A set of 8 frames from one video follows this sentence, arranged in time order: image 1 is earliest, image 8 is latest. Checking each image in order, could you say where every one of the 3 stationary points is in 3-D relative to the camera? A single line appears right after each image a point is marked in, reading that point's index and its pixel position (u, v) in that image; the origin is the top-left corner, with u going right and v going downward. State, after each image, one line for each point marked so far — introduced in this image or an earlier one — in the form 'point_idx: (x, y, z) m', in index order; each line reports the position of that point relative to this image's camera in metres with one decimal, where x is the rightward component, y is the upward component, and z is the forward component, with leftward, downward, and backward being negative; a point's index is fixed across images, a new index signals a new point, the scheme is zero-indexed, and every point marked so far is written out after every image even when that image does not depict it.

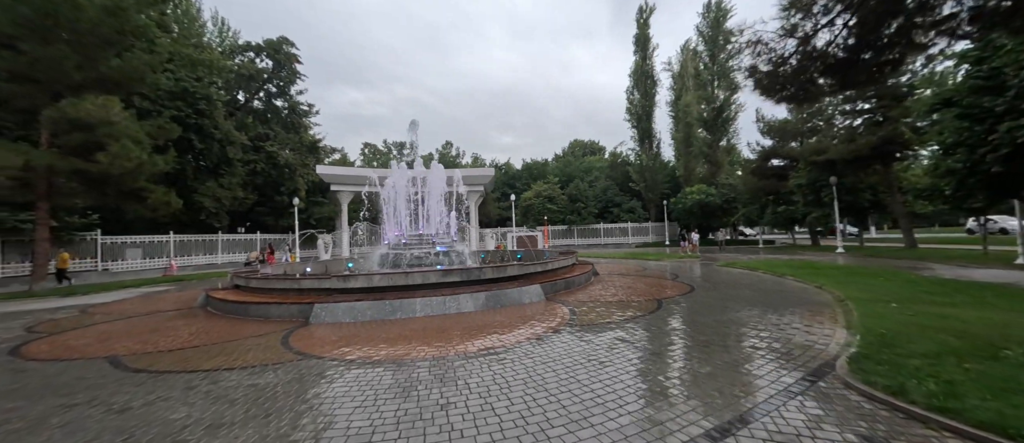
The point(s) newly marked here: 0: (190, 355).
0: (-4.2, -1.8, +4.8) m
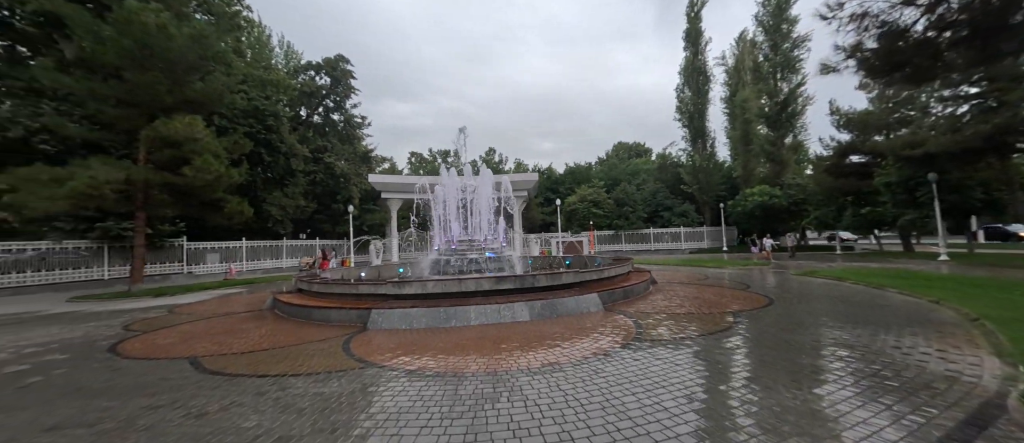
0: (-3.4, -1.9, +5.0) m
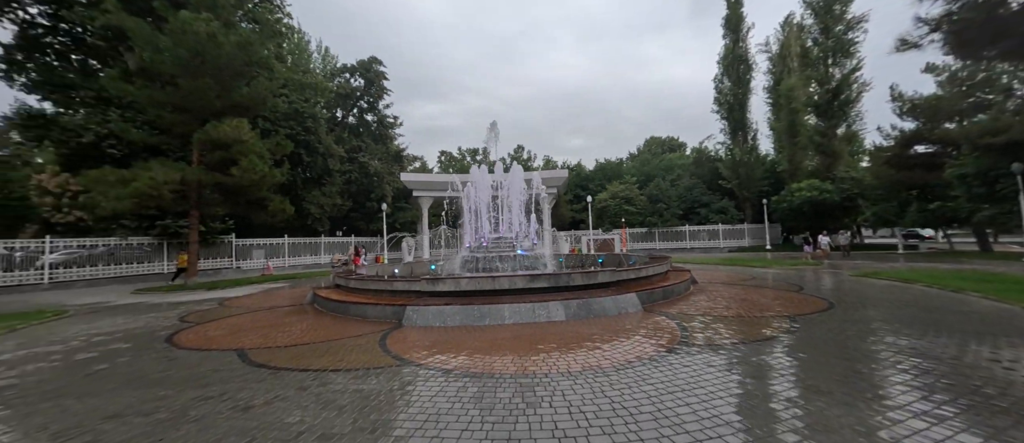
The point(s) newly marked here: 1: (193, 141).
0: (-2.9, -1.8, +5.1) m
1: (-12.5, +3.2, +14.4) m
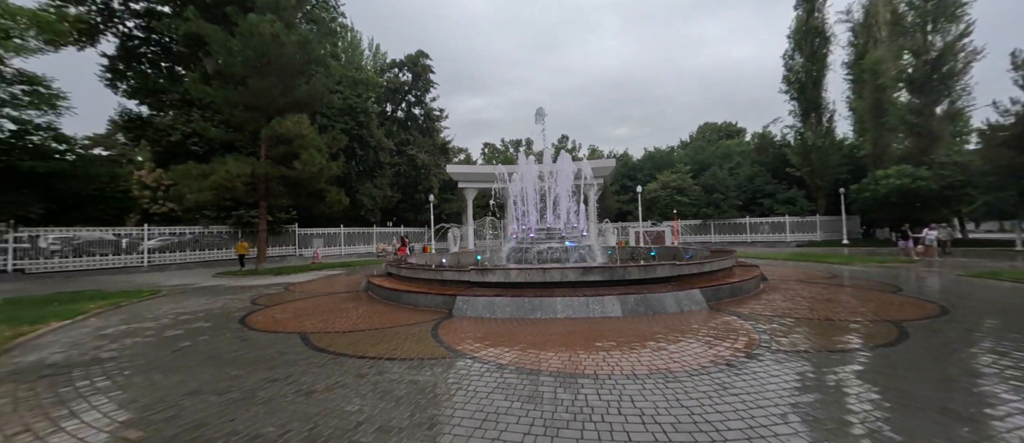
0: (-2.2, -1.7, +5.2) m
1: (-10.6, +3.6, +15.5) m
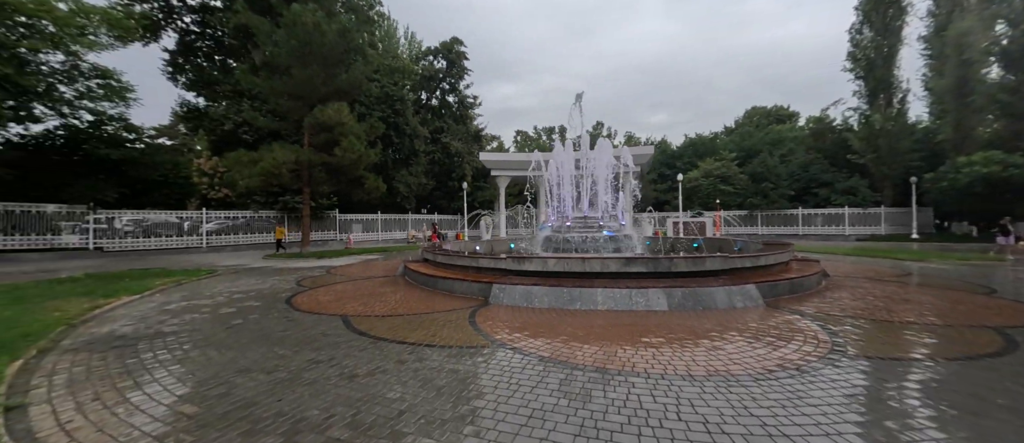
0: (-1.6, -1.5, +5.3) m
1: (-9.1, +4.2, +16.0) m
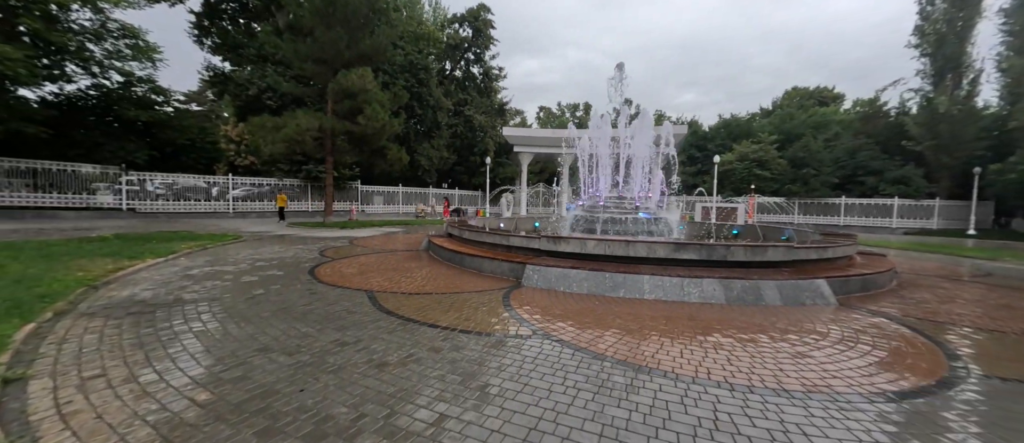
0: (-1.1, -1.1, +4.8) m
1: (-7.8, +5.5, +15.6) m
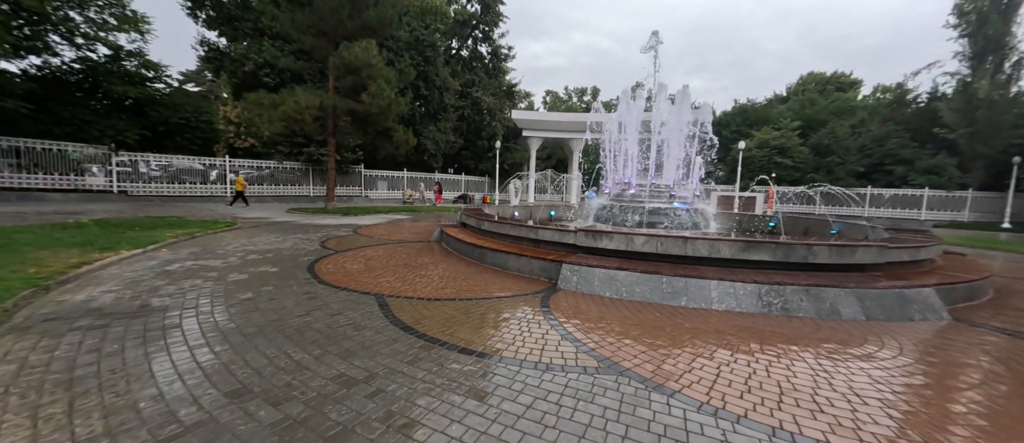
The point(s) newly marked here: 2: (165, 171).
0: (-0.7, -1.0, +3.9) m
1: (-7.2, +6.1, +14.4) m
2: (-16.3, +2.4, +17.2) m
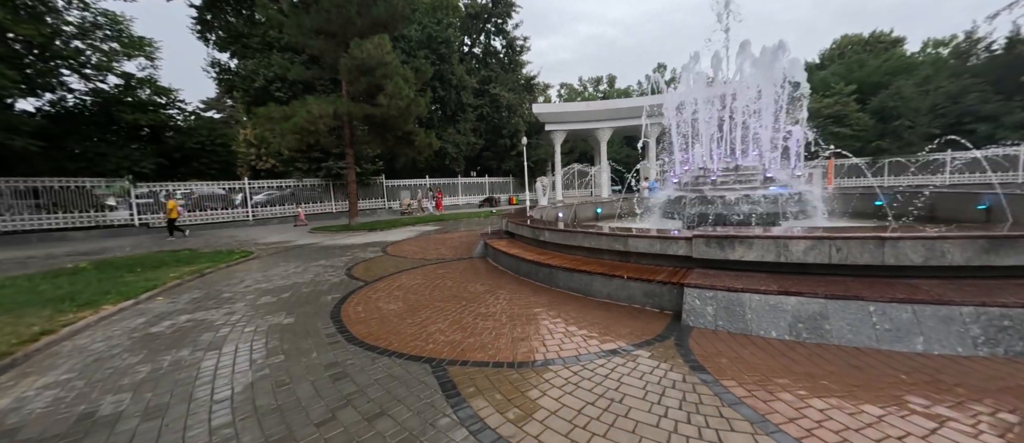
0: (+0.3, -1.2, +2.4) m
1: (-6.2, +5.4, +13.2) m
2: (-14.8, +1.0, +16.5) m
